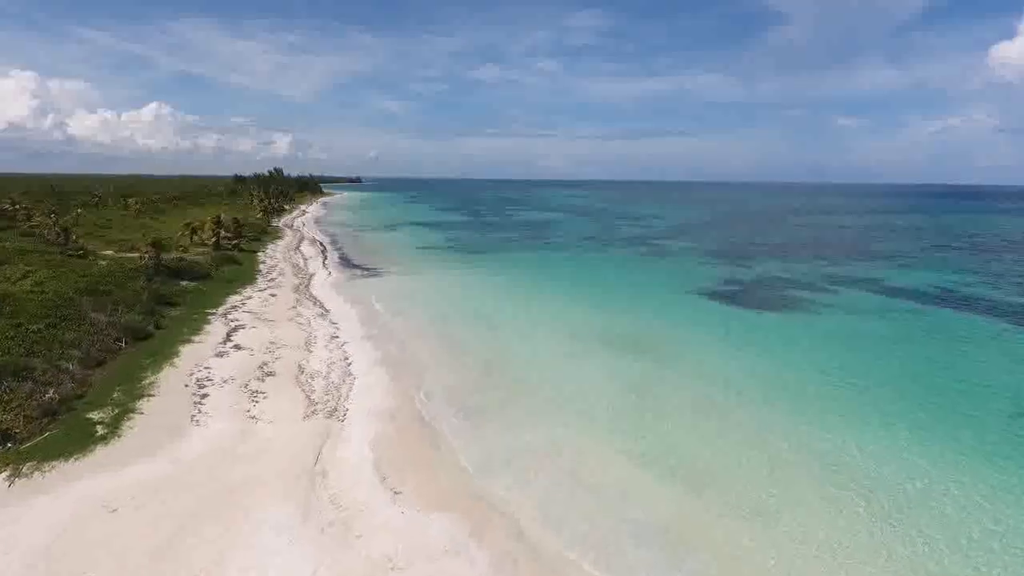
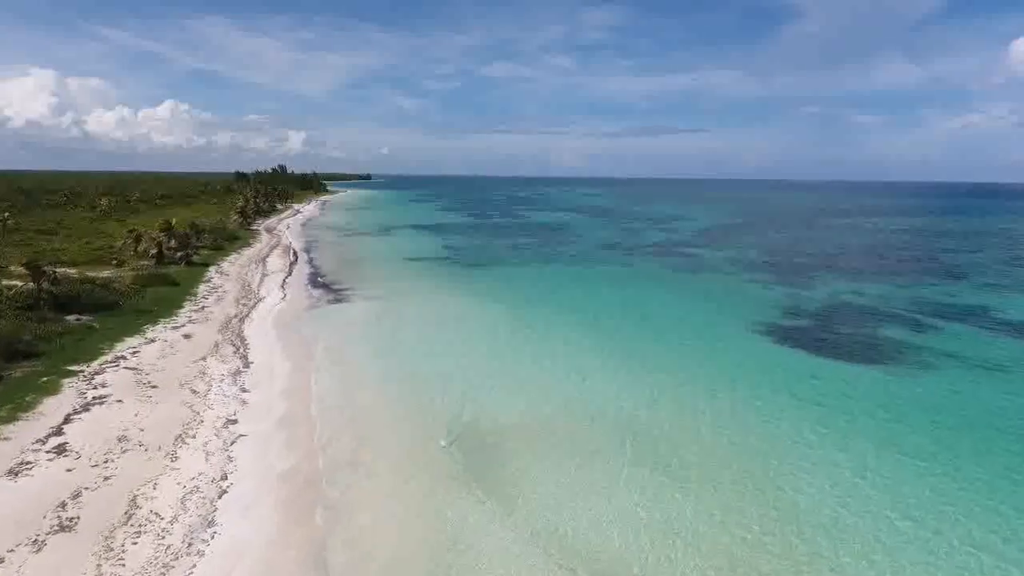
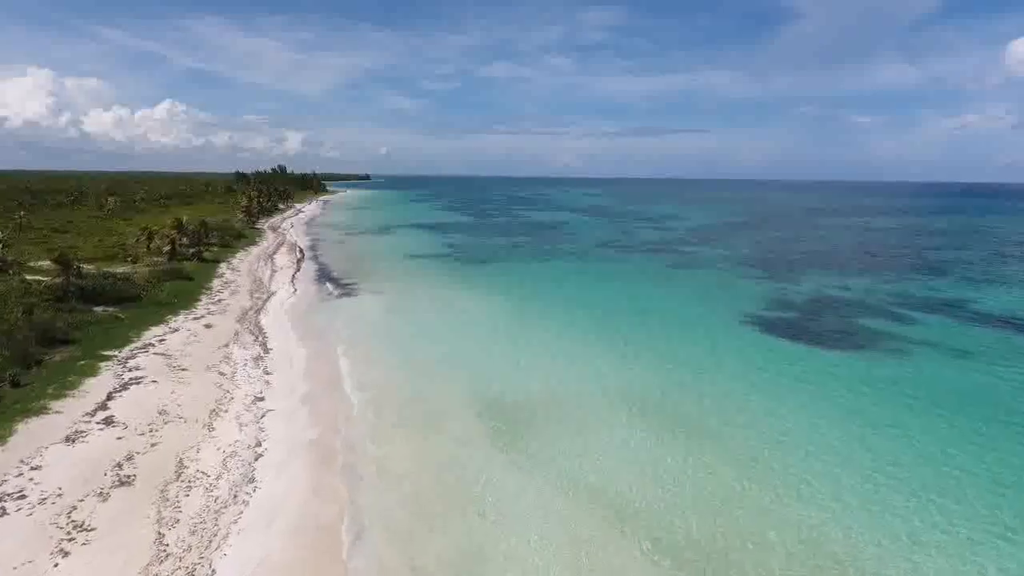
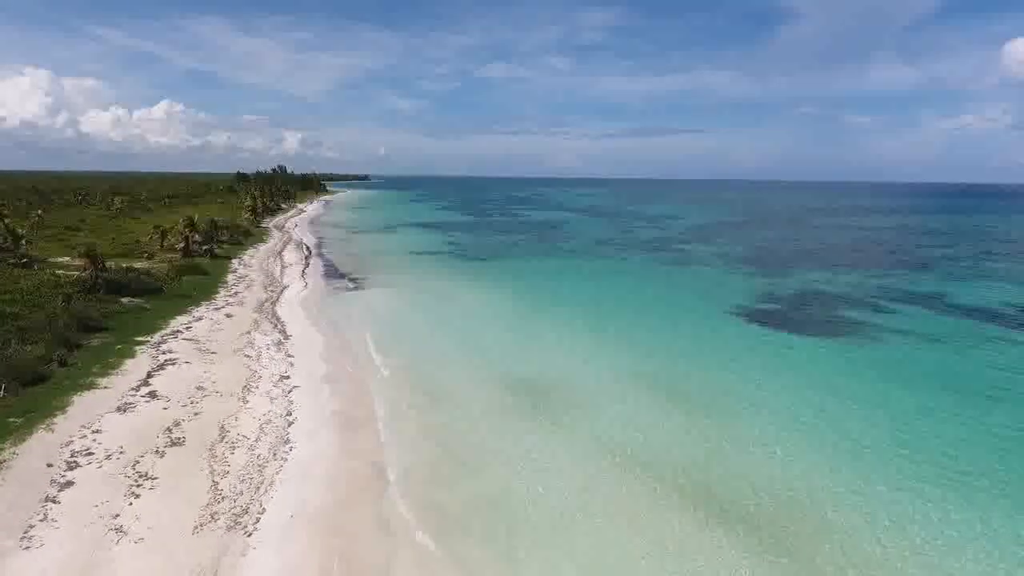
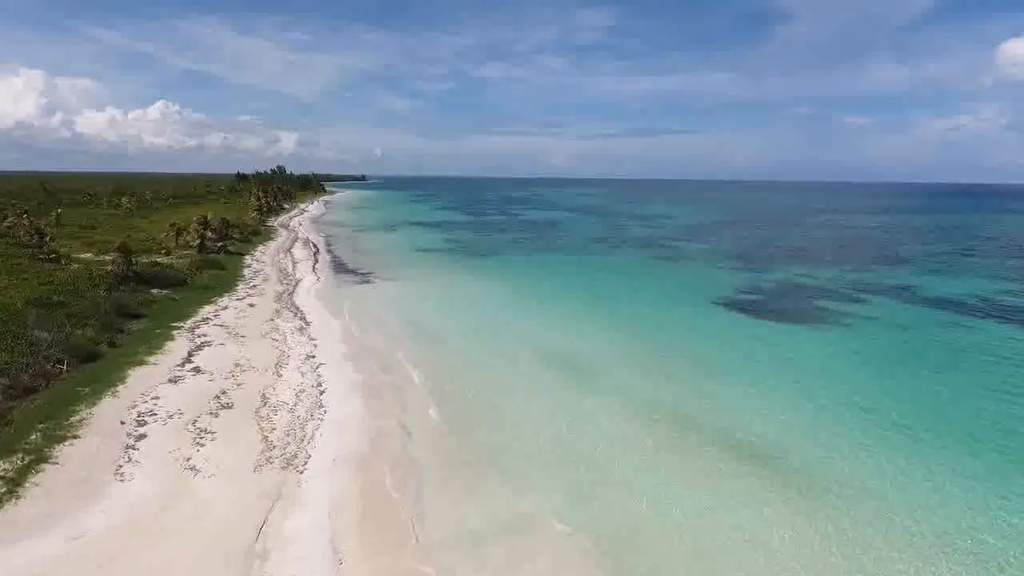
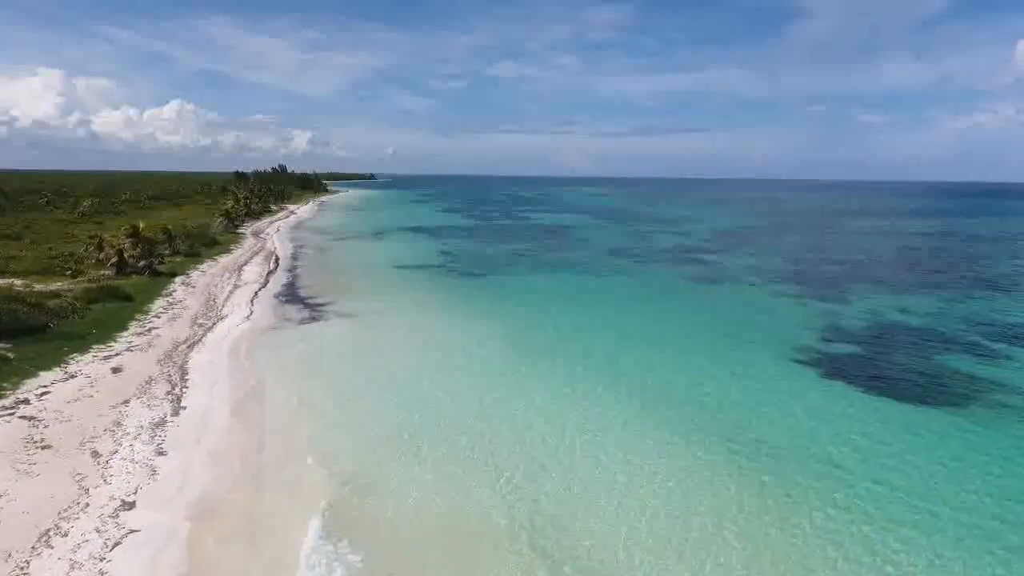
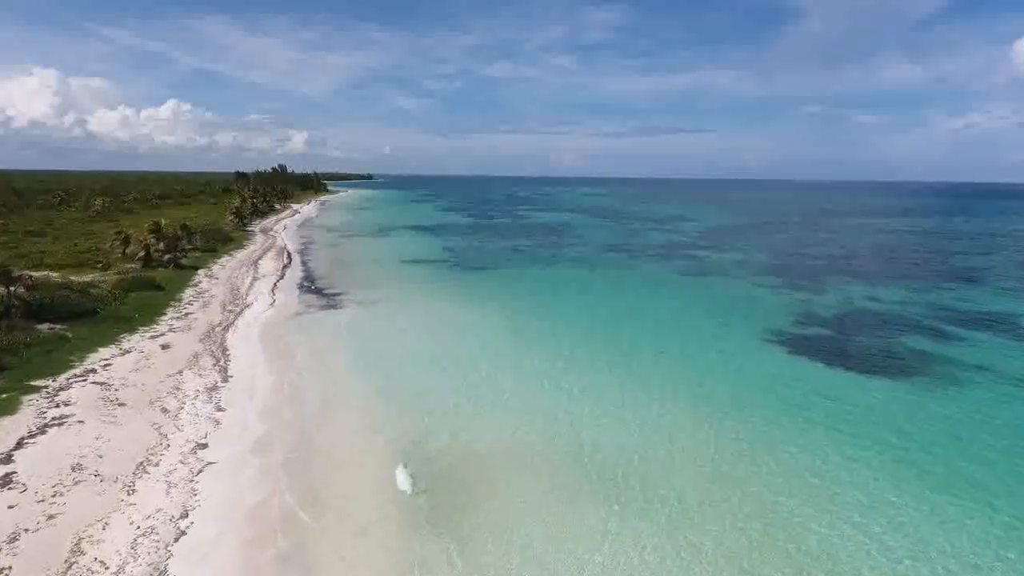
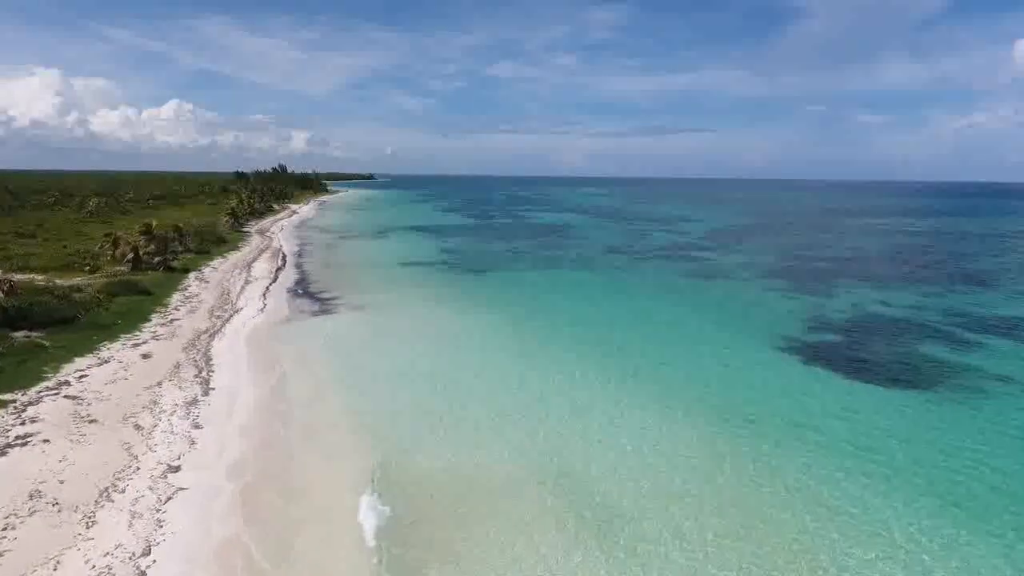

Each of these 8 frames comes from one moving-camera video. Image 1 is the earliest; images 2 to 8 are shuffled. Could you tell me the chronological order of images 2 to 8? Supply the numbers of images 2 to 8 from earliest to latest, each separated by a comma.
5, 4, 3, 2, 7, 8, 6
